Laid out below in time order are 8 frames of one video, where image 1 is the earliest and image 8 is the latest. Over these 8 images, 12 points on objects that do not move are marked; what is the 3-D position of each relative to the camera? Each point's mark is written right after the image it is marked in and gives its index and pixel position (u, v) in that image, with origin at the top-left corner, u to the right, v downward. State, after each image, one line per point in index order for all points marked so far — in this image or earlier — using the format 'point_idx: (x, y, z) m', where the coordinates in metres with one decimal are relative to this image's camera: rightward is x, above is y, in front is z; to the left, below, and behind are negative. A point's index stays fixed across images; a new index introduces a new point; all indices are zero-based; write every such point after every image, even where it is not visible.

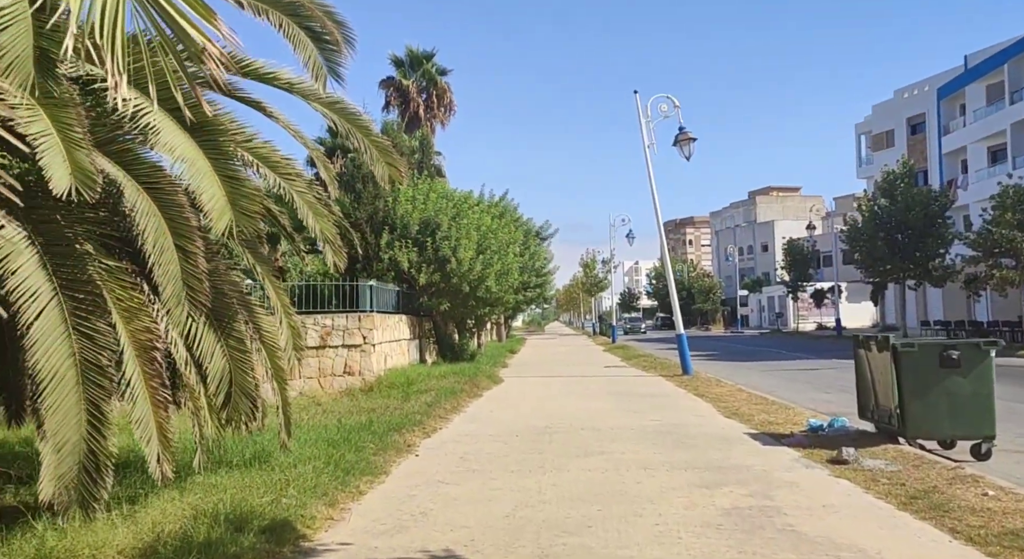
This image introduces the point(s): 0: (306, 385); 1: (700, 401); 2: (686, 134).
0: (-3.9, -2.0, +16.3) m
1: (+3.0, -2.0, +13.5) m
2: (+4.2, +3.5, +20.4) m
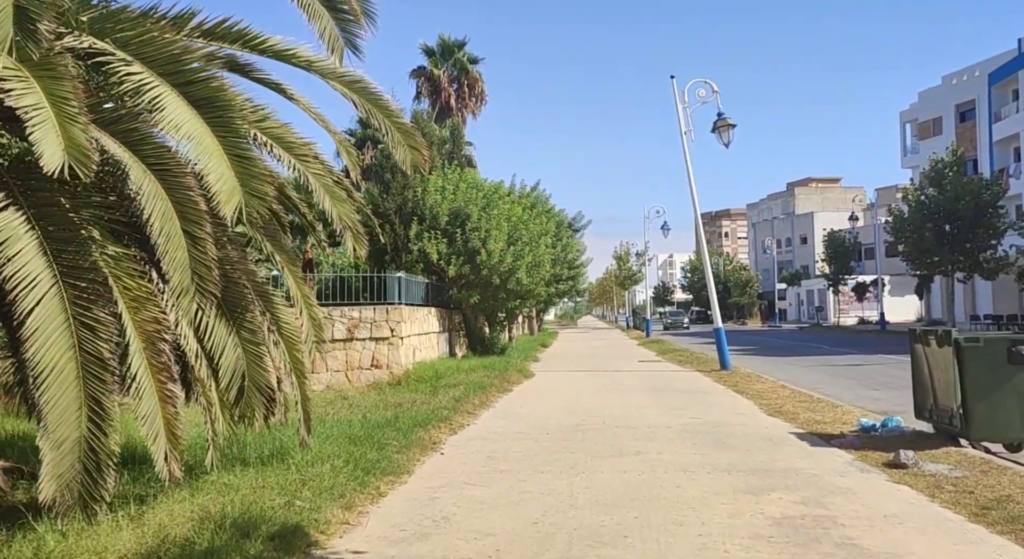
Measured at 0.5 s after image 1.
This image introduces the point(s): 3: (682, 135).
0: (-3.3, -1.8, +16.0) m
1: (+3.5, -1.8, +12.9) m
2: (+5.0, +3.7, +19.8) m
3: (+4.0, +3.4, +19.8) m
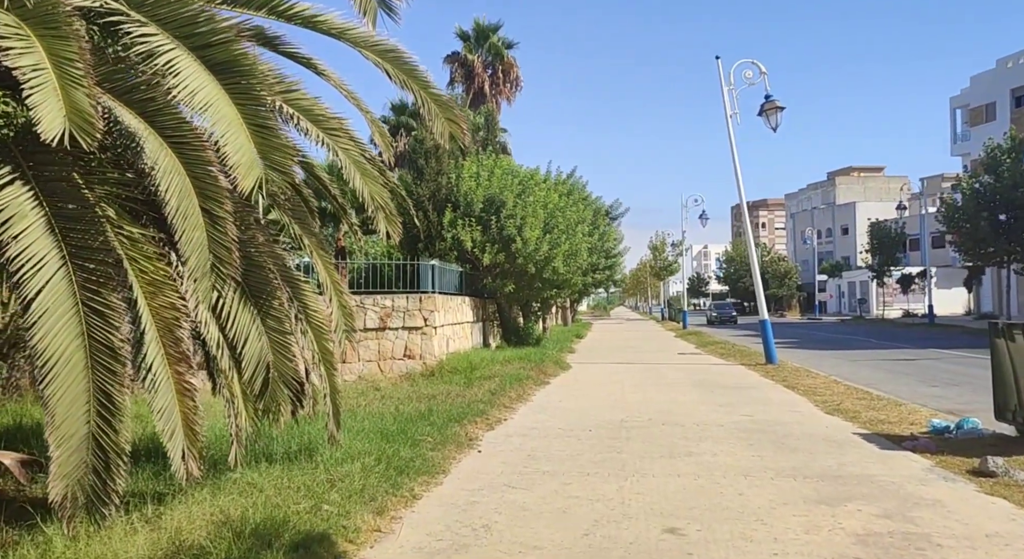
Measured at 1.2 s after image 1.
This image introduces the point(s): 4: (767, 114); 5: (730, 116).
0: (-2.7, -1.6, +15.5) m
1: (+4.0, -1.7, +12.2) m
2: (+5.8, +3.9, +19.0) m
3: (+4.8, +3.6, +19.0) m
4: (+5.8, +3.8, +19.3) m
5: (+4.8, +3.6, +19.1) m
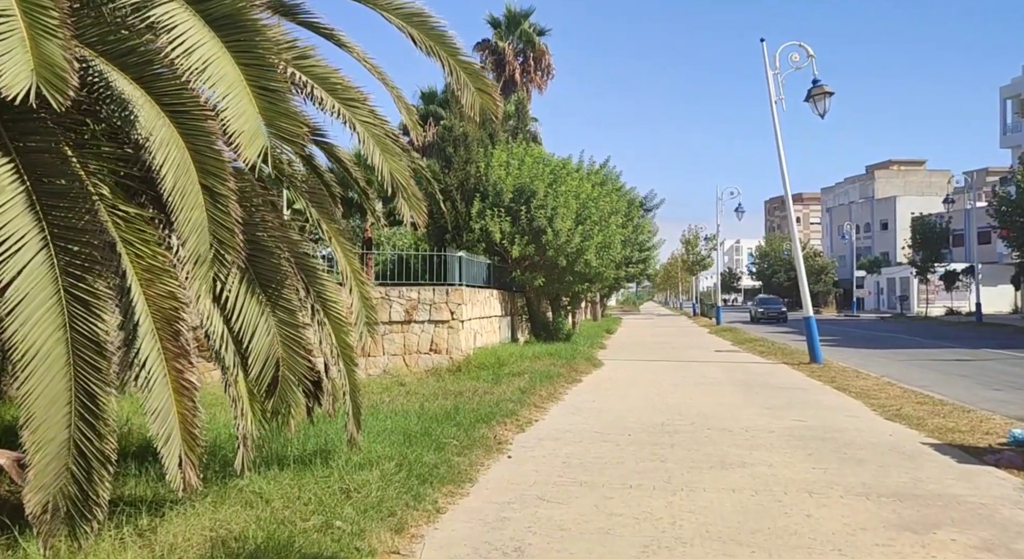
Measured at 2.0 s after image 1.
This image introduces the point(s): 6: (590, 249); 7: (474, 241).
0: (-2.1, -1.4, +14.9) m
1: (+4.4, -1.6, +11.4) m
2: (+6.5, +4.0, +18.0) m
3: (+5.5, +3.7, +18.2) m
4: (+6.5, +3.9, +18.4) m
5: (+5.5, +3.7, +18.2) m
6: (+1.8, +0.7, +19.9) m
7: (-0.9, +0.9, +20.0) m
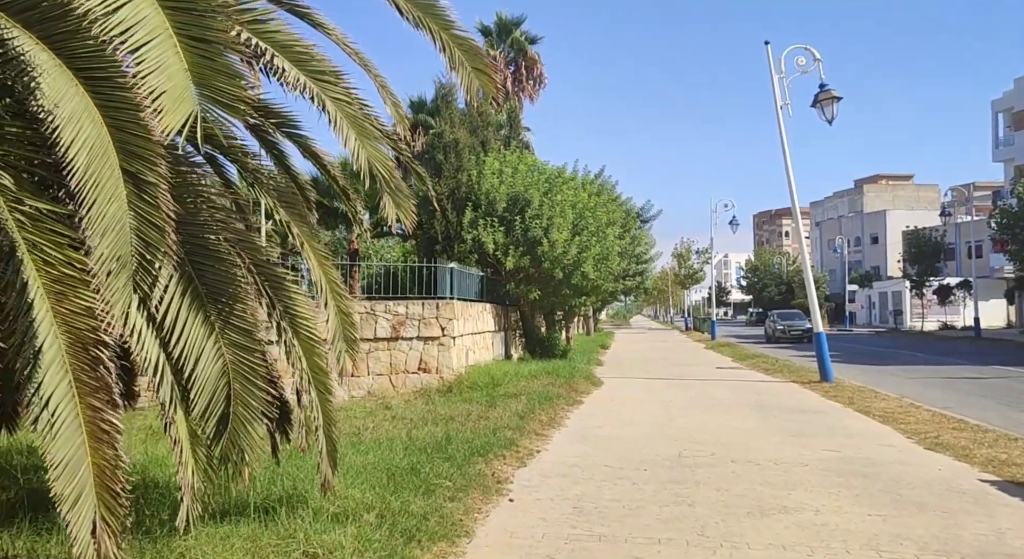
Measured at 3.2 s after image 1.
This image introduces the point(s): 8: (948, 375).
0: (-2.2, -1.7, +13.8) m
1: (+4.4, -1.8, +10.4) m
2: (+6.4, +3.8, +17.1) m
3: (+5.4, +3.4, +17.2) m
4: (+6.3, +3.6, +17.5) m
5: (+5.4, +3.5, +17.3) m
6: (+1.7, +0.4, +18.8) m
7: (-1.0, +0.6, +18.9) m
8: (+9.8, -2.1, +19.2) m
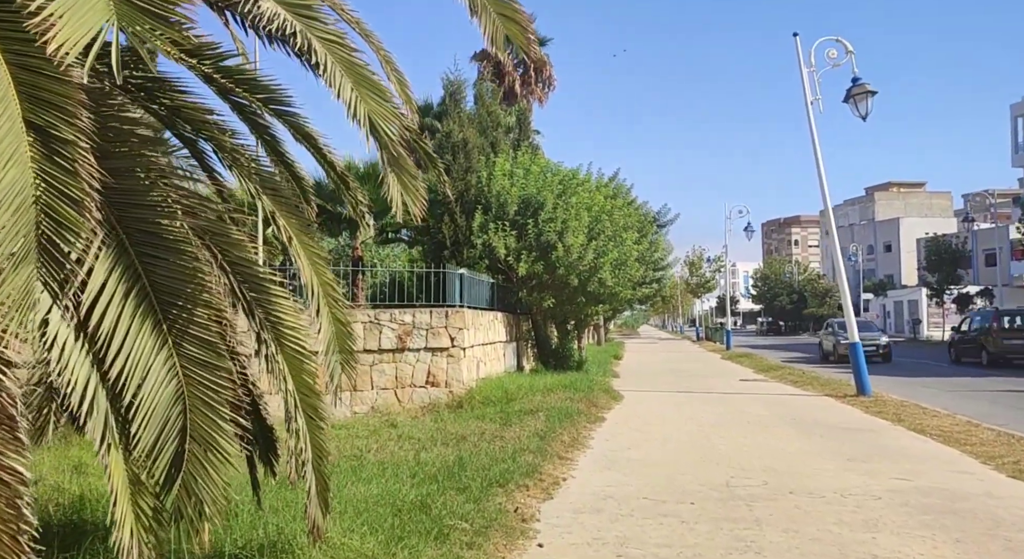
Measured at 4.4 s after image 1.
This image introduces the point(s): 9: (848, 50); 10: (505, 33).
0: (-2.0, -1.8, +12.8) m
1: (+4.6, -1.8, +9.3) m
2: (+6.6, +3.6, +16.1) m
3: (+5.6, +3.3, +16.2) m
4: (+6.6, +3.5, +16.5) m
5: (+5.6, +3.3, +16.2) m
6: (+1.9, +0.3, +17.8) m
7: (-0.8, +0.4, +17.9) m
8: (+10.1, -2.3, +18.1) m
9: (+6.6, +4.5, +16.7) m
10: (-0.1, +1.3, +4.7) m
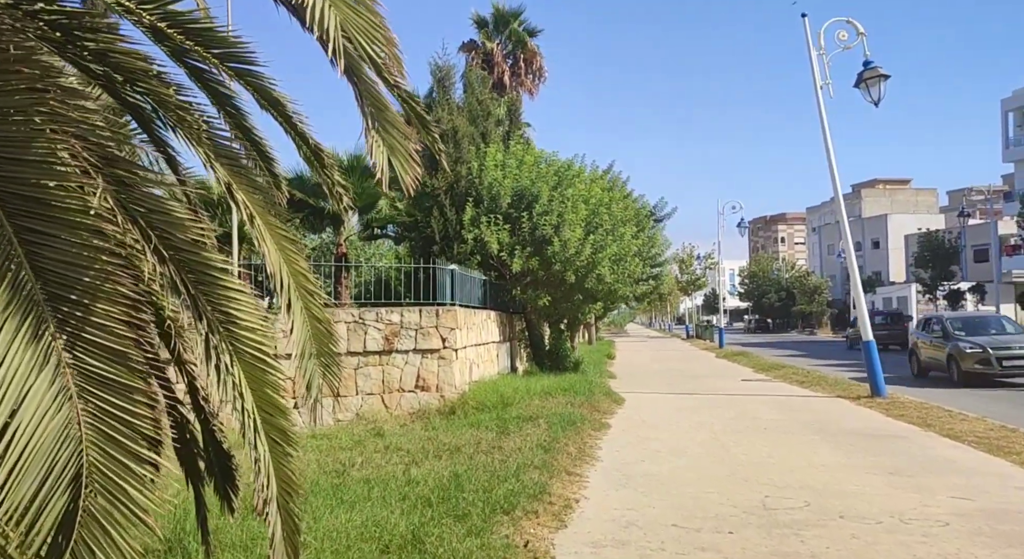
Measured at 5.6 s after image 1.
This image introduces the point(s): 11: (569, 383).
0: (-2.0, -1.7, +11.8) m
1: (+4.6, -1.7, +8.4) m
2: (+6.5, +3.7, +15.2) m
3: (+5.5, +3.4, +15.3) m
4: (+6.5, +3.6, +15.6) m
5: (+5.5, +3.4, +15.4) m
6: (+1.8, +0.3, +16.9) m
7: (-0.9, +0.5, +16.9) m
8: (+9.9, -2.2, +17.3) m
9: (+6.4, +4.6, +15.9) m
10: (0.0, +1.3, +3.7) m
11: (+1.0, -1.8, +15.1) m
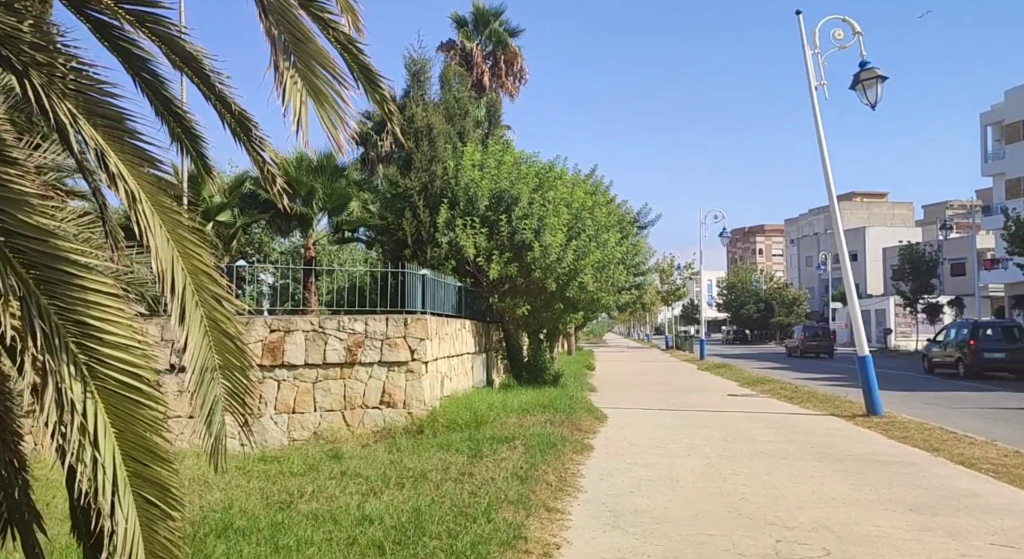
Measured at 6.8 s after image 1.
0: (-2.4, -1.8, +10.8) m
1: (+4.4, -1.8, +7.5) m
2: (+6.1, +3.5, +14.5) m
3: (+5.1, +3.2, +14.5) m
4: (+6.1, +3.4, +14.8) m
5: (+5.1, +3.2, +14.6) m
6: (+1.3, +0.2, +15.9) m
7: (-1.4, +0.4, +15.9) m
8: (+9.4, -2.4, +16.5) m
9: (+6.1, +4.4, +15.1) m
10: (-0.1, +1.3, +2.7) m
11: (+0.6, -1.9, +14.2) m
